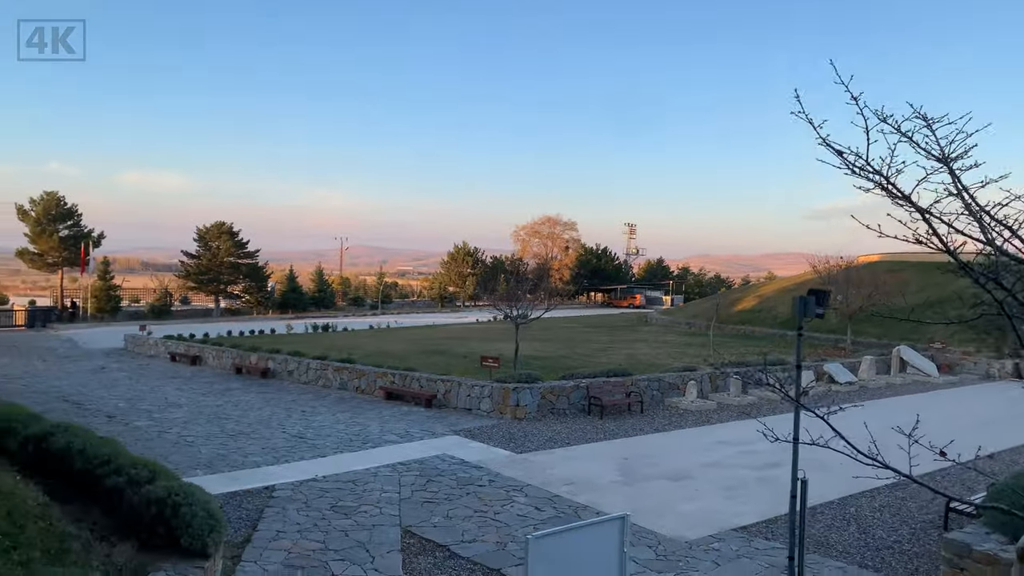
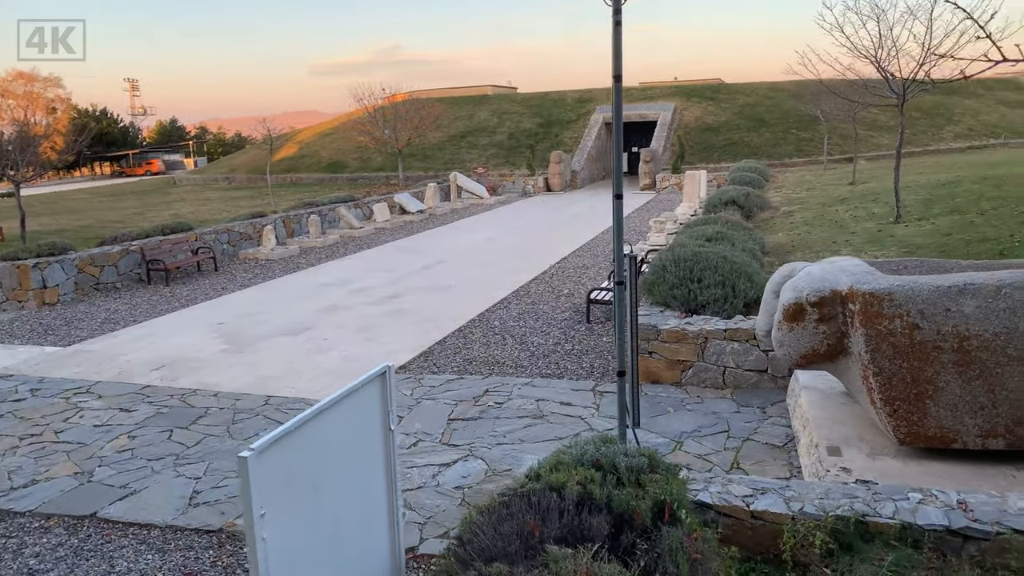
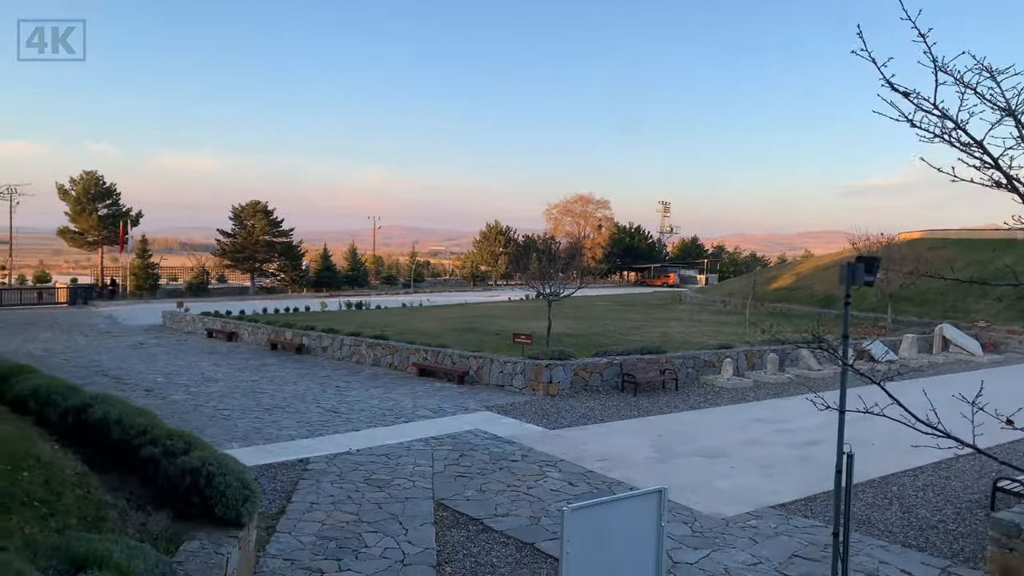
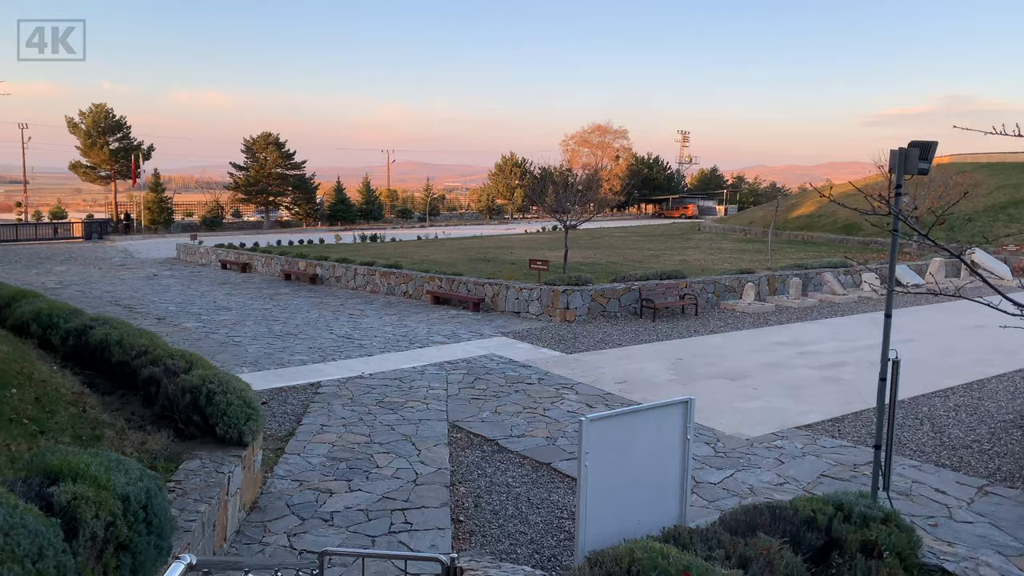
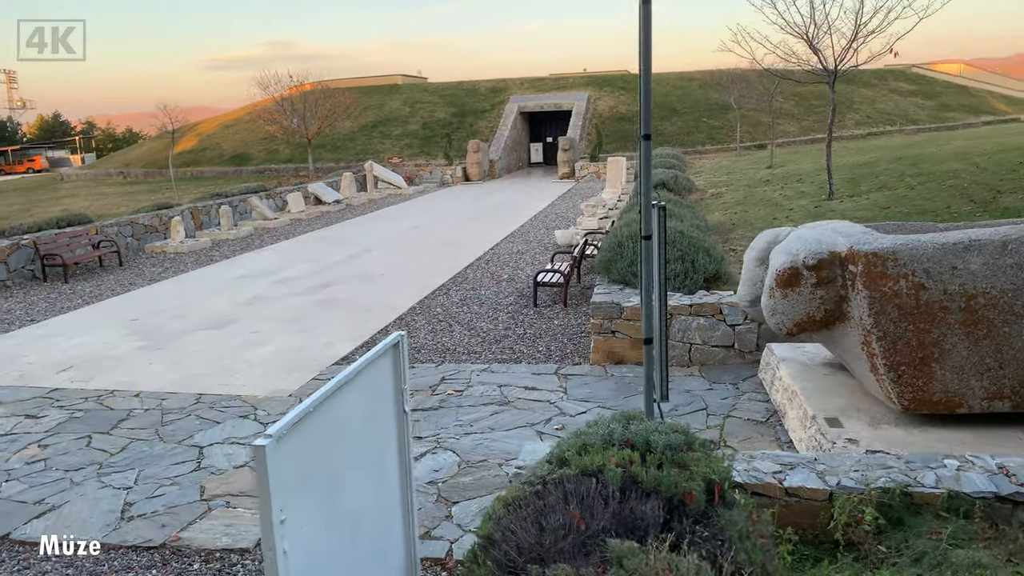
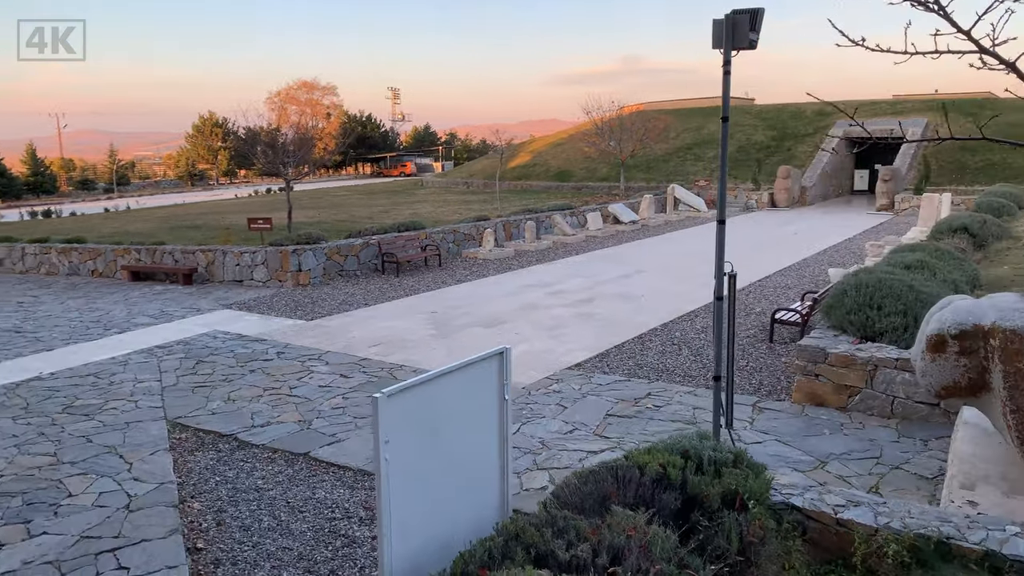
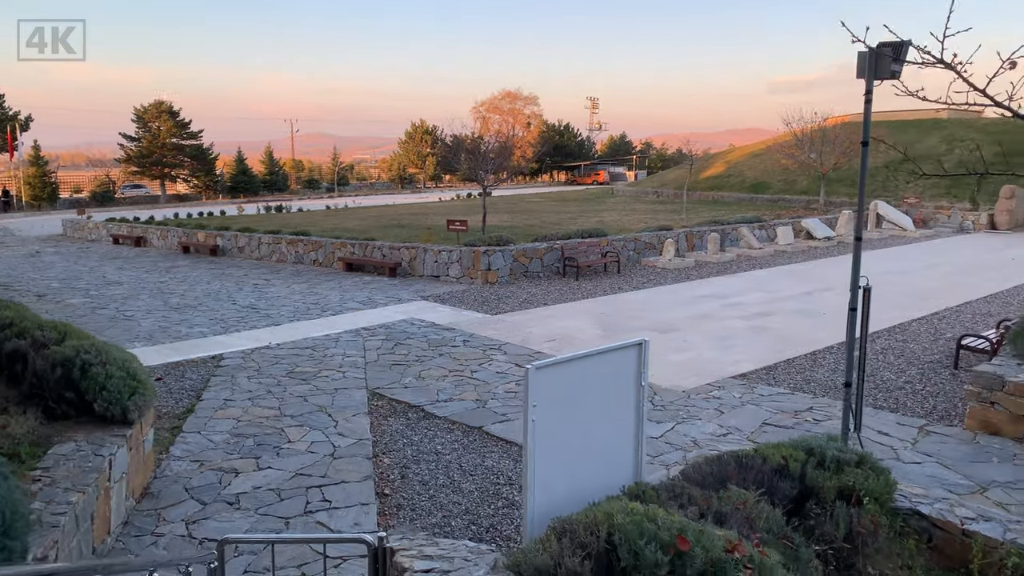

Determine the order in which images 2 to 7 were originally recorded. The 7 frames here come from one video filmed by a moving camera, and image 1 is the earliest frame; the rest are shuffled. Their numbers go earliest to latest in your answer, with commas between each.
3, 4, 7, 6, 2, 5
